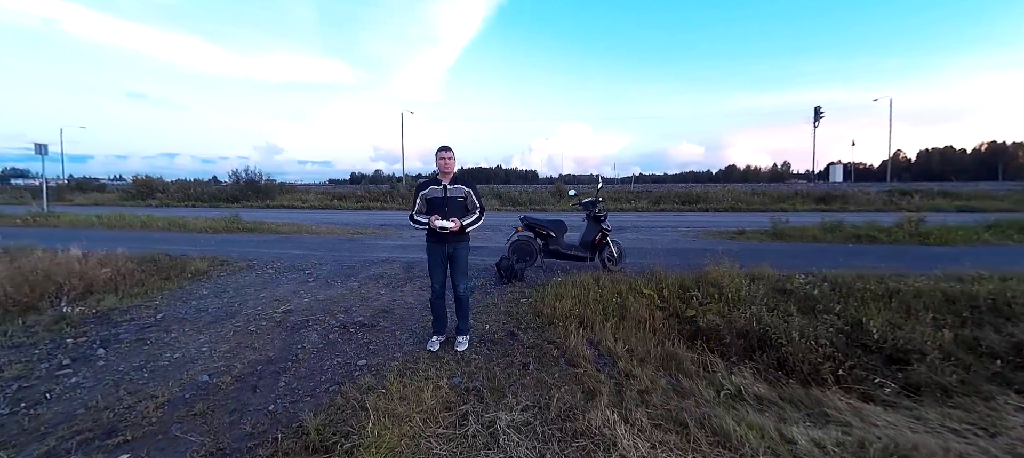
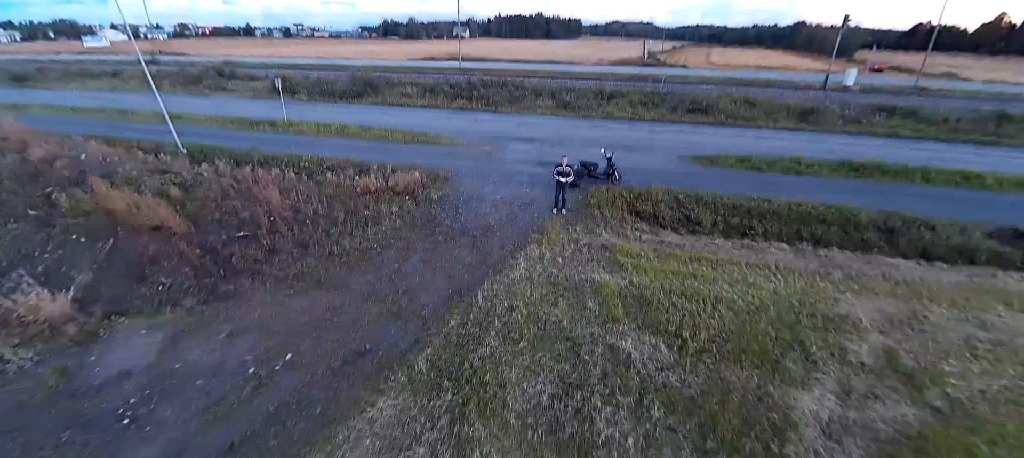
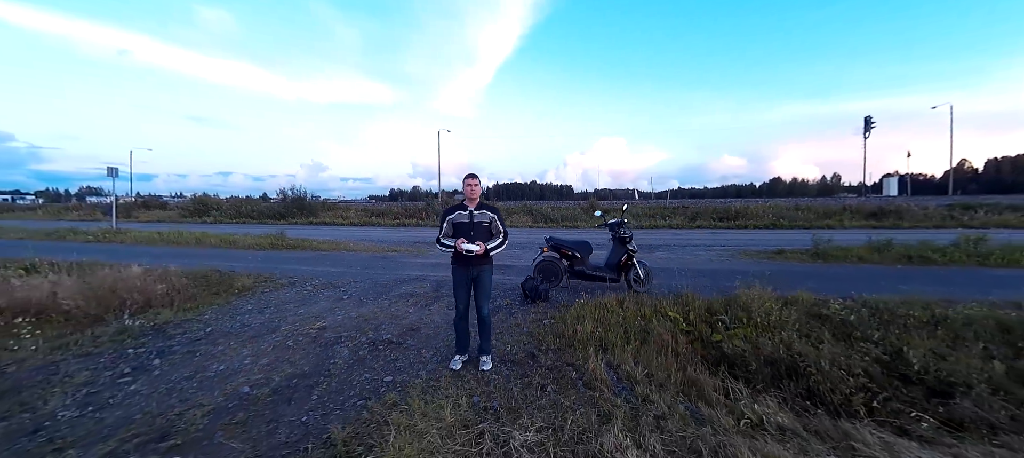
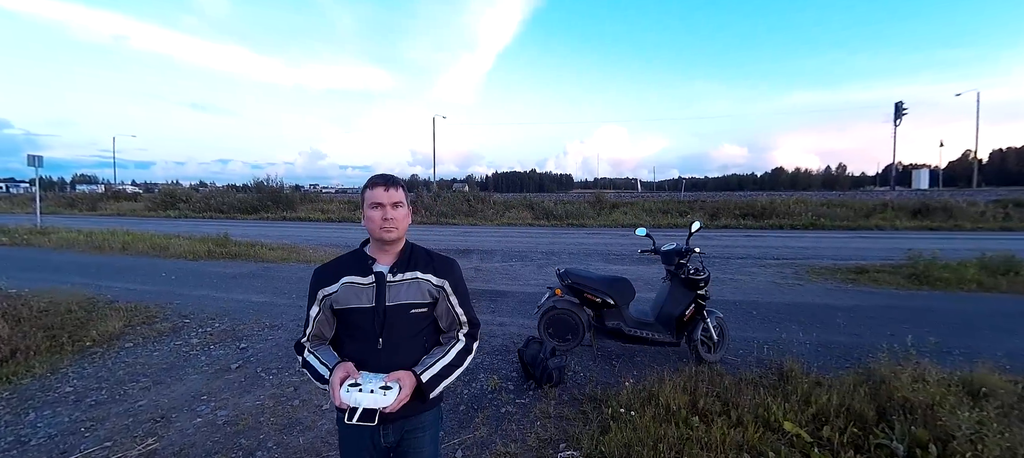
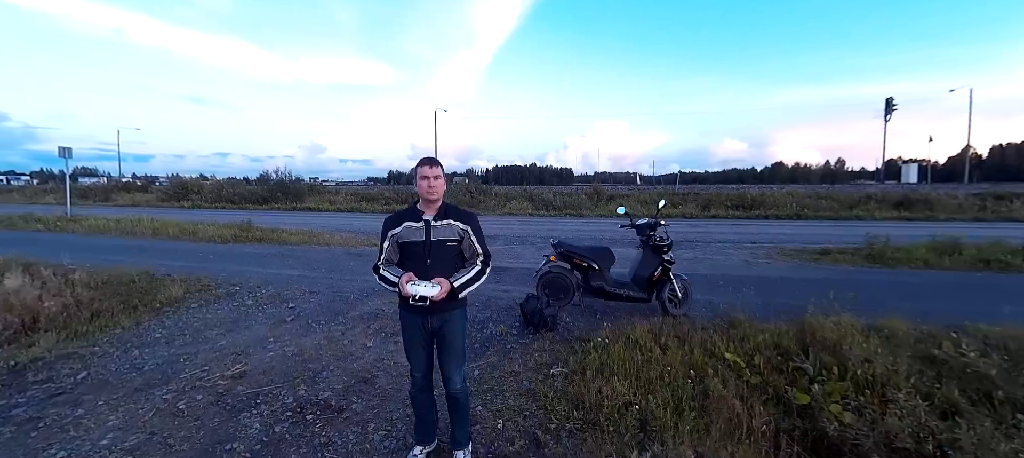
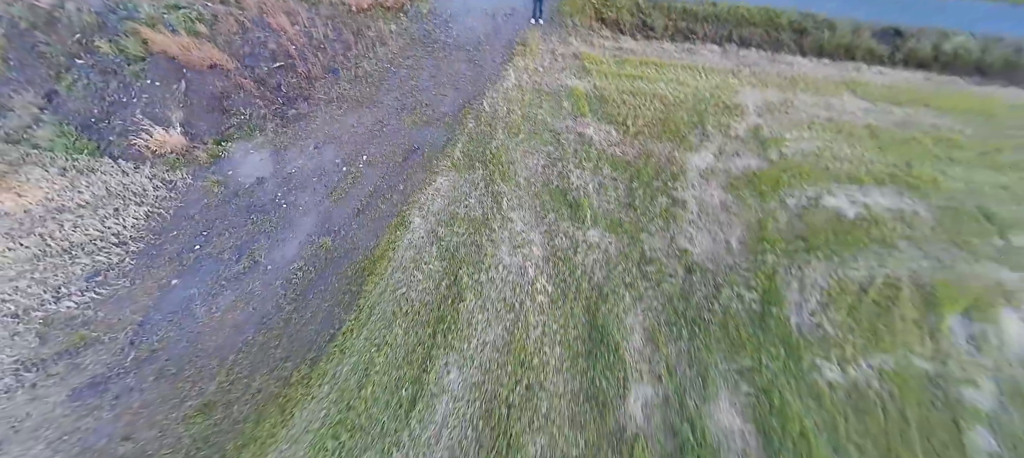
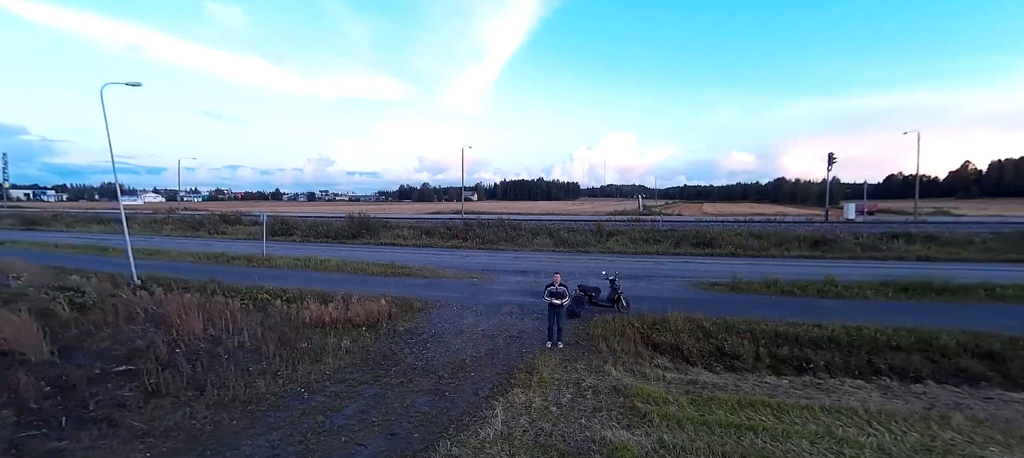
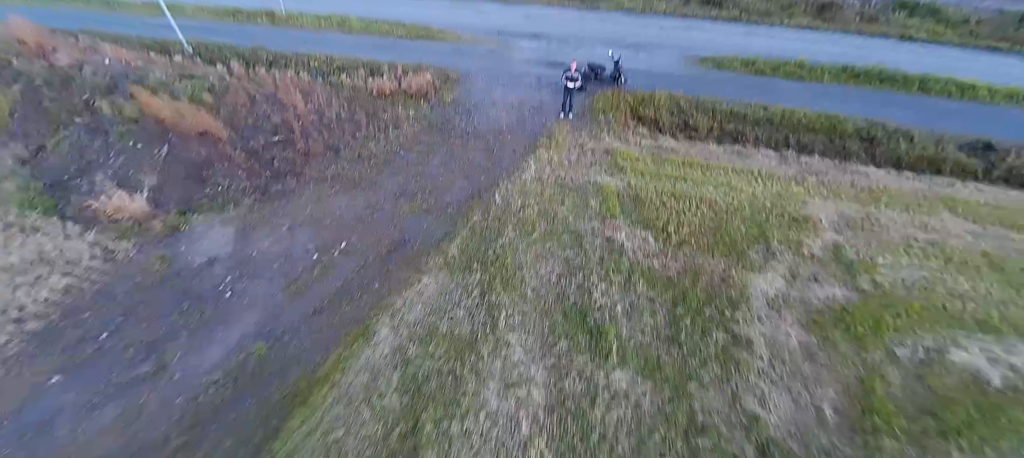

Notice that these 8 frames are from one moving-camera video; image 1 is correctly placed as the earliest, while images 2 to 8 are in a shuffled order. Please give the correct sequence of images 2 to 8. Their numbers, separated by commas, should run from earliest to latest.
5, 4, 3, 7, 2, 8, 6
